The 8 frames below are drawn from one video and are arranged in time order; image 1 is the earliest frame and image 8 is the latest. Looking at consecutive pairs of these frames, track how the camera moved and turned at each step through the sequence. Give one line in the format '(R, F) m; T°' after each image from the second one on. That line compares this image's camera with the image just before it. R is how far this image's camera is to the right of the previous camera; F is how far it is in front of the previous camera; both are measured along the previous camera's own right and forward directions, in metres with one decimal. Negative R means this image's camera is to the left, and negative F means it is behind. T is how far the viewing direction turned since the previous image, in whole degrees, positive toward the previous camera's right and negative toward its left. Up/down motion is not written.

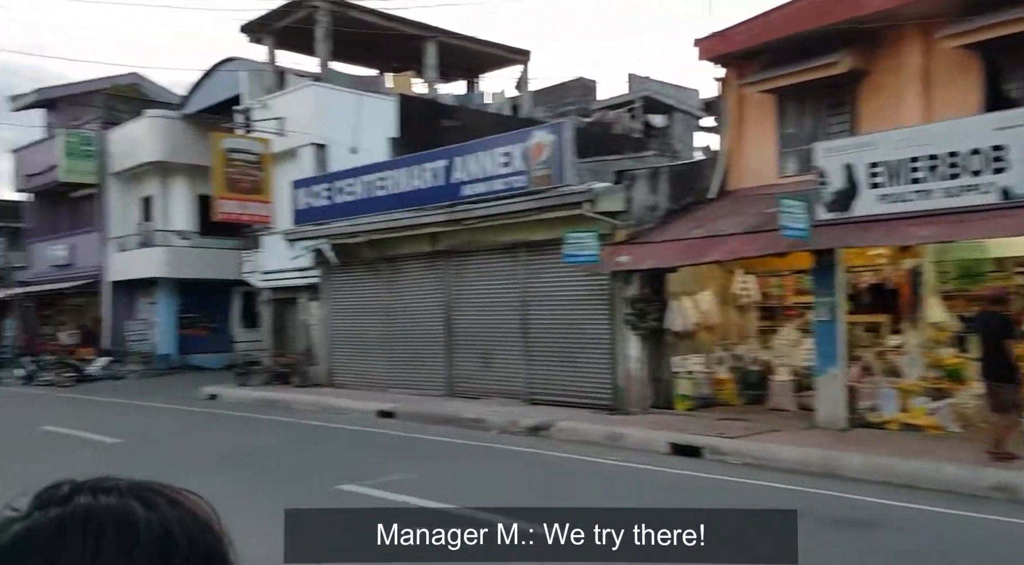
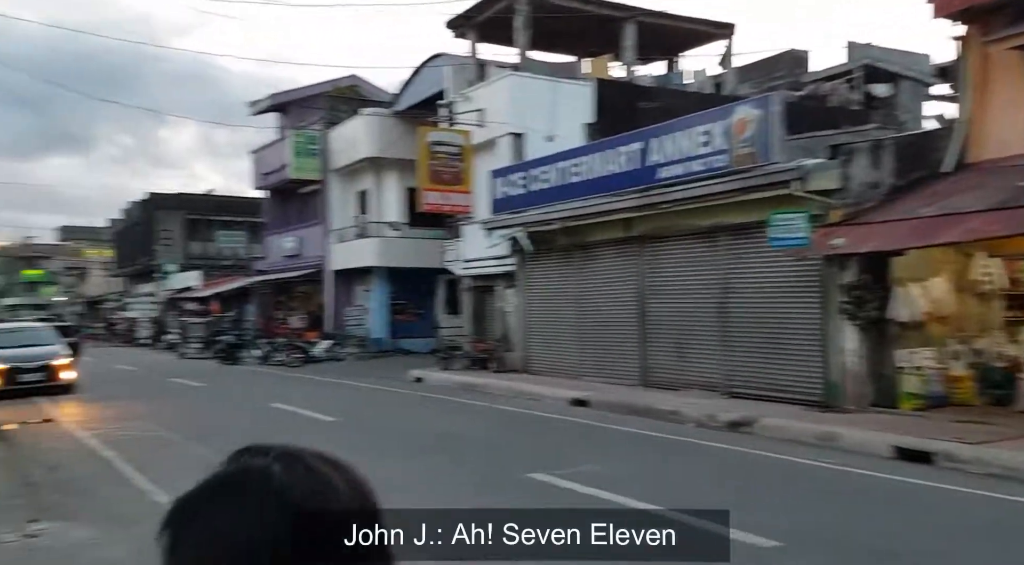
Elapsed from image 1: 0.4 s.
(+0.1, +0.4) m; -14°
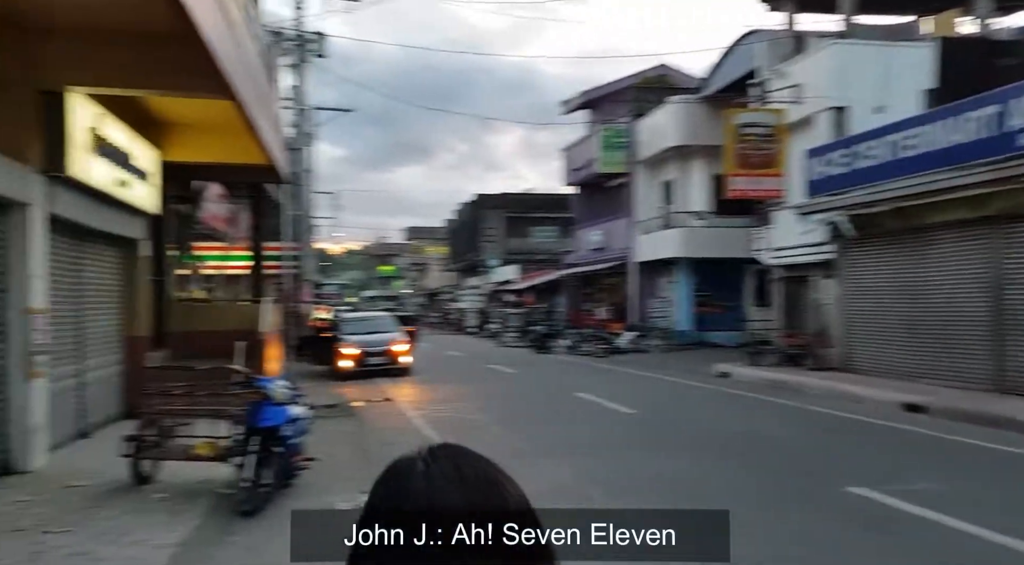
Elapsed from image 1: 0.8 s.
(+0.1, +0.4) m; -22°
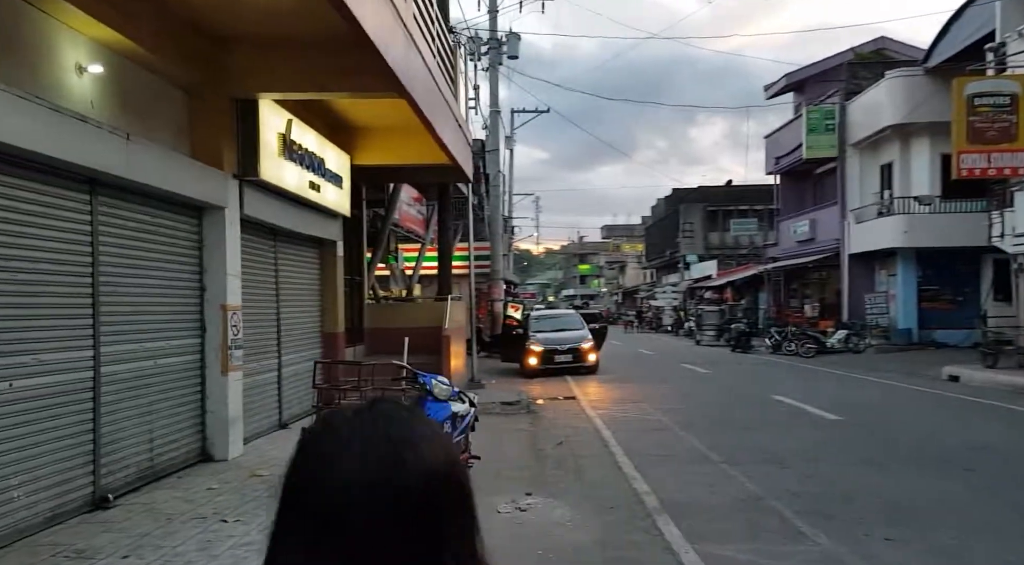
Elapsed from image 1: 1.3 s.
(+0.2, +0.5) m; -14°
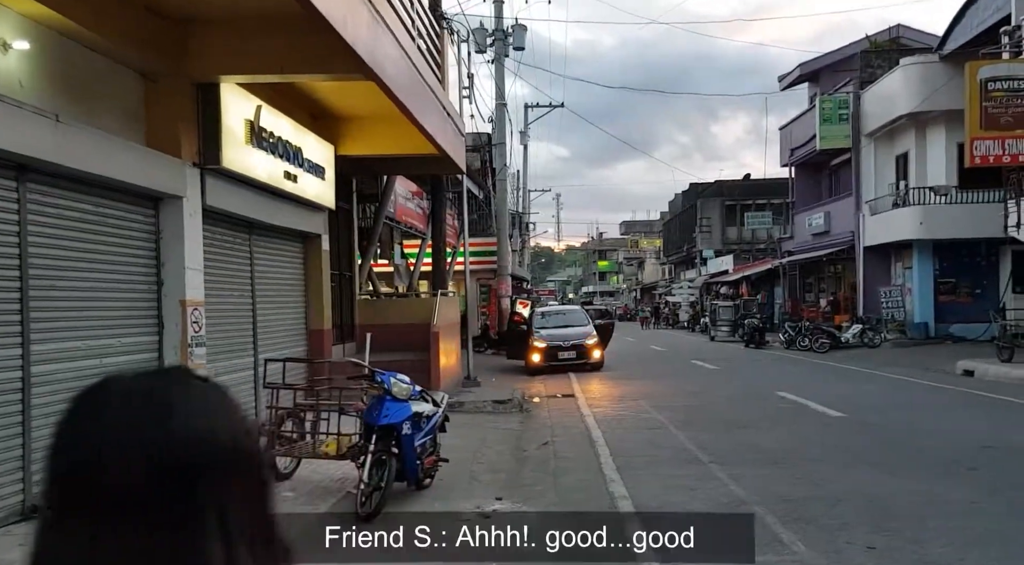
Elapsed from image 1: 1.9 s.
(+0.5, +0.4) m; -1°
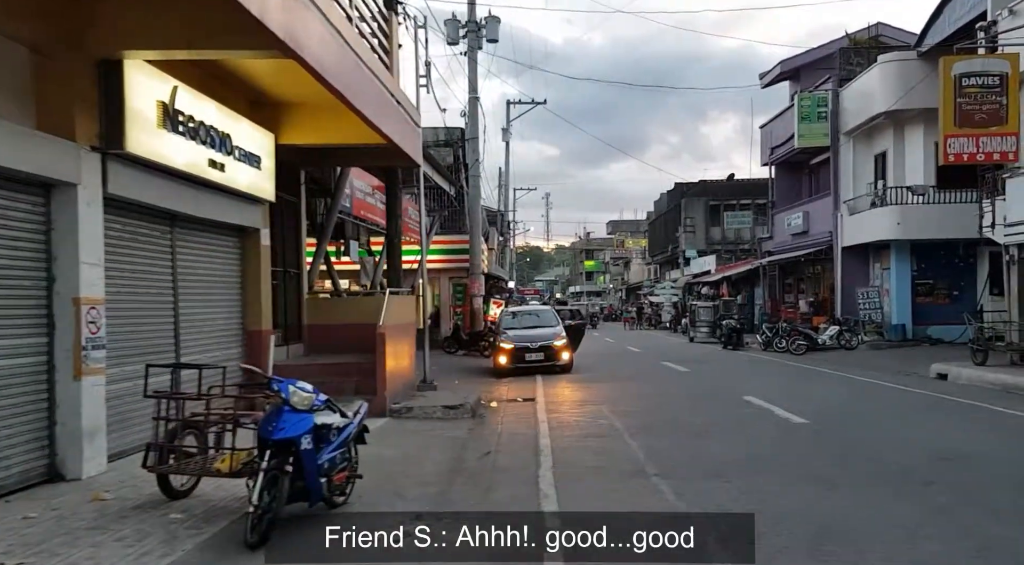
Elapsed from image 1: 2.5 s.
(+0.6, +0.6) m; +1°
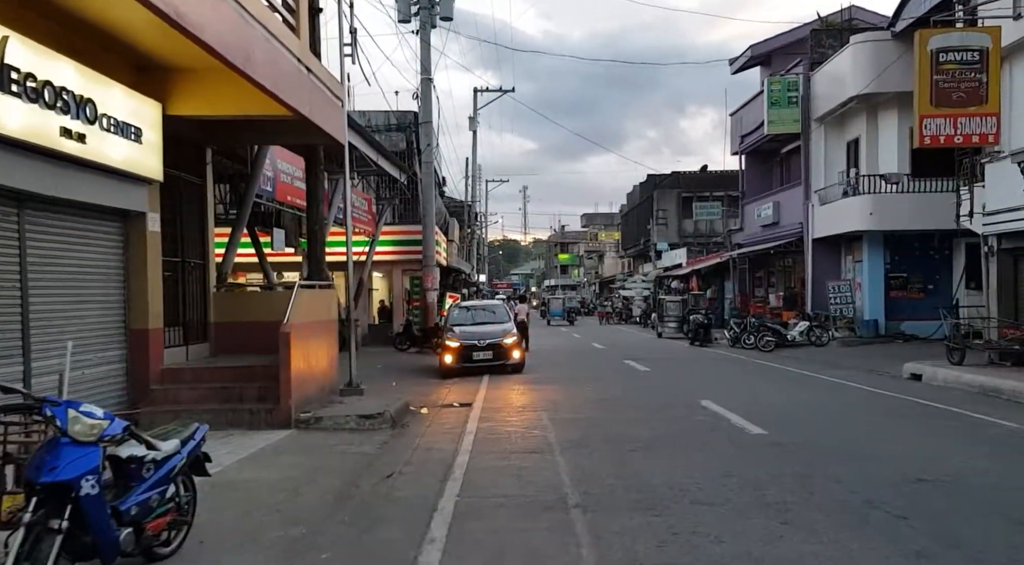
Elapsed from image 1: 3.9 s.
(+0.7, +1.4) m; +2°
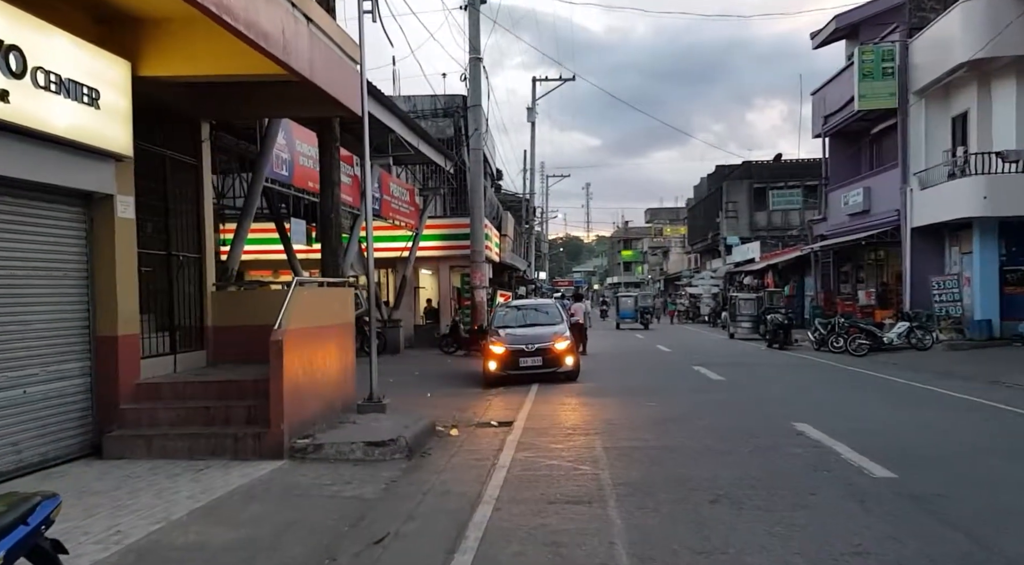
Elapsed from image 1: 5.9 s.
(+0.2, +2.2) m; -4°
